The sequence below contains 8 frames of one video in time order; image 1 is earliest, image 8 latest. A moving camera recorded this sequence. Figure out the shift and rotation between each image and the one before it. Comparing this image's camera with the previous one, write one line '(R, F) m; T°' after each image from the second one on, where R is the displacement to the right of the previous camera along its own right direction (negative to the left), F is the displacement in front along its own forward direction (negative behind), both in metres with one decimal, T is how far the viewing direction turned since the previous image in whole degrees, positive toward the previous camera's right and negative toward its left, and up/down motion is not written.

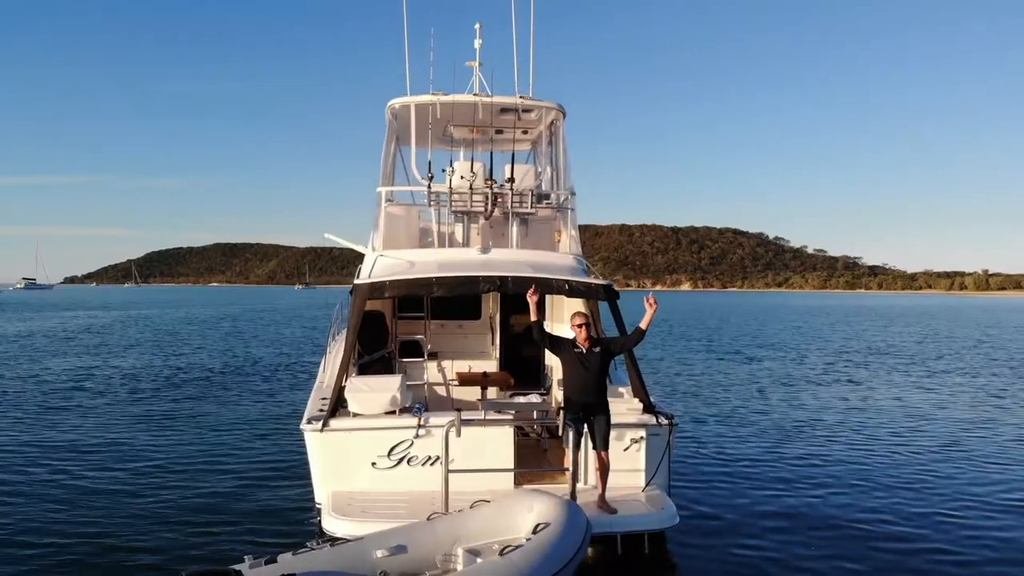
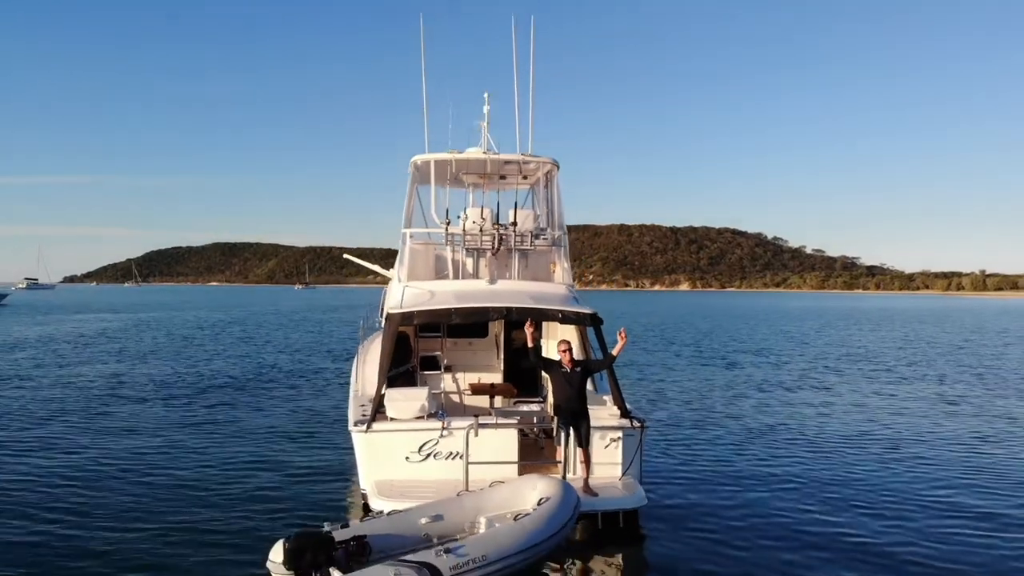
(0.0, -1.6) m; 0°
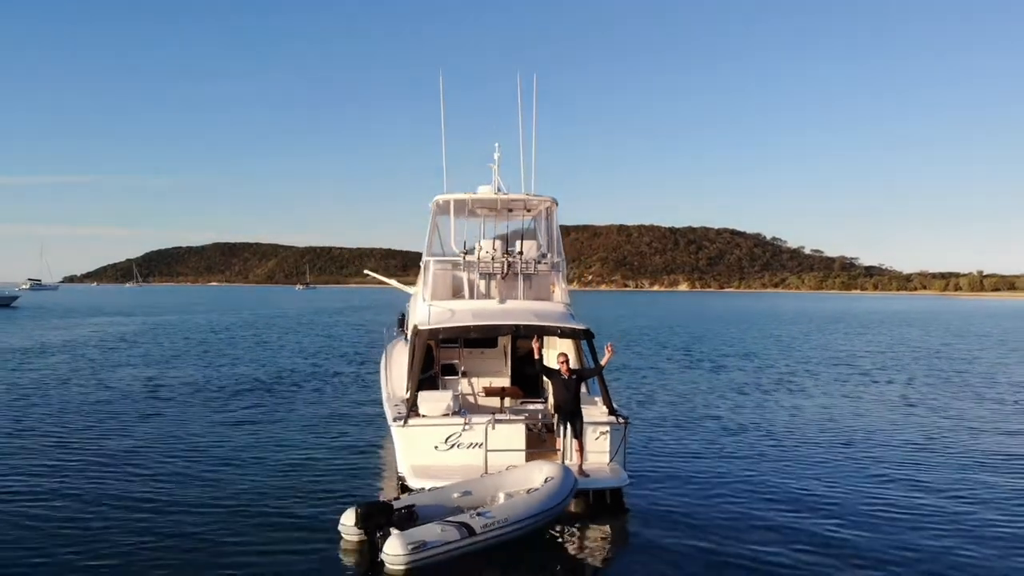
(-0.1, -1.8) m; 0°
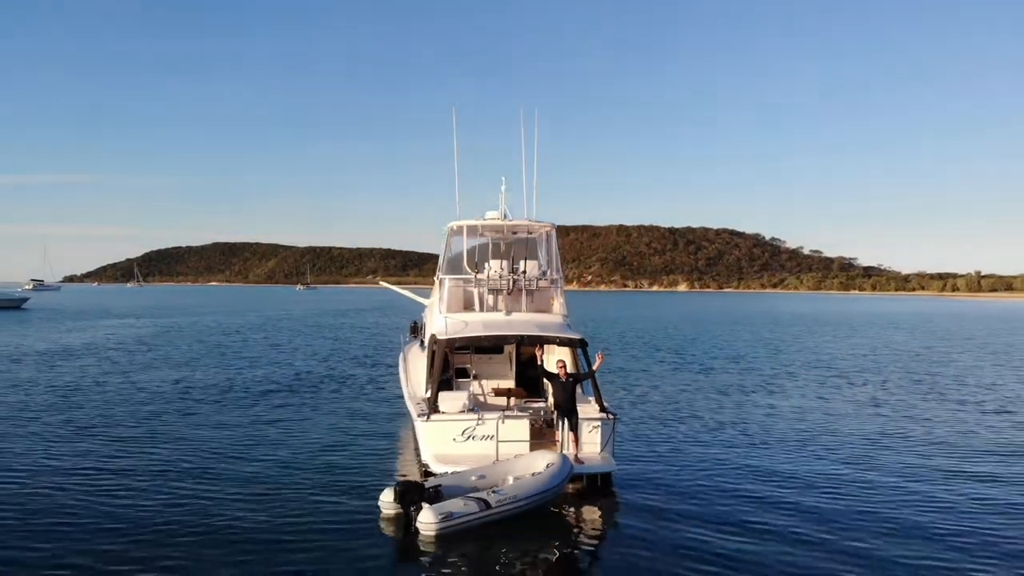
(-0.1, -1.7) m; 0°
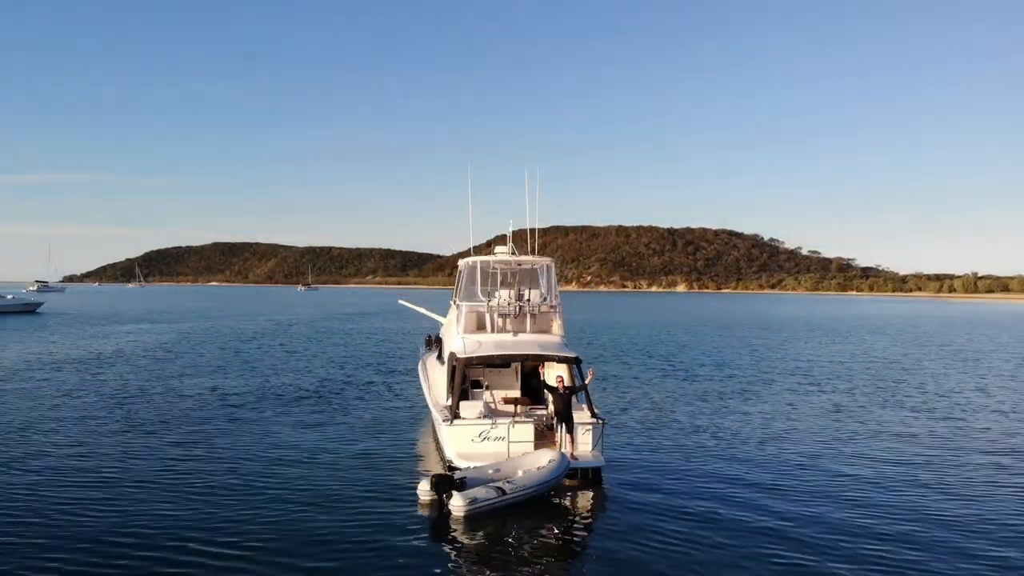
(-0.1, -2.4) m; 0°
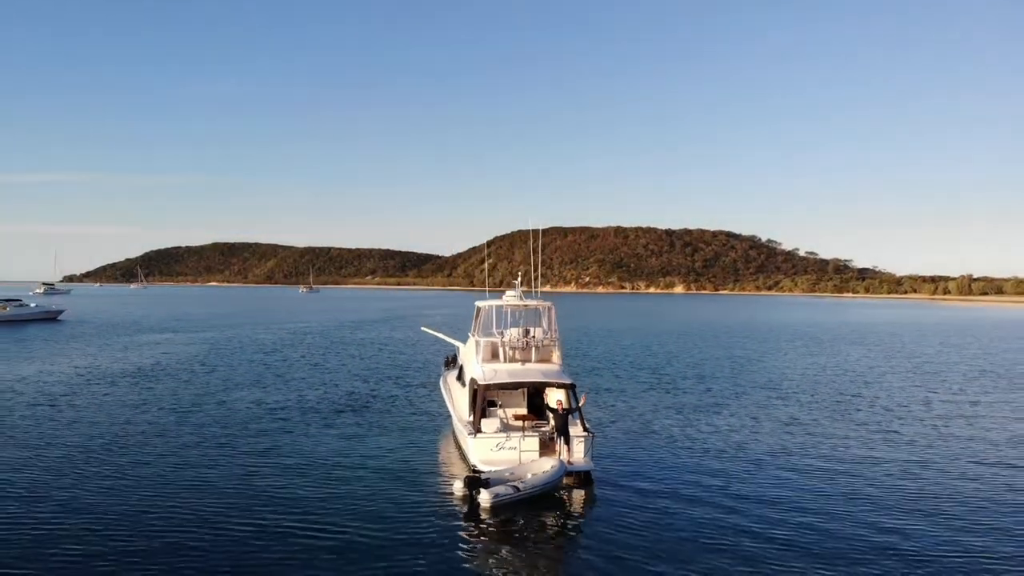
(-0.3, -3.8) m; 0°
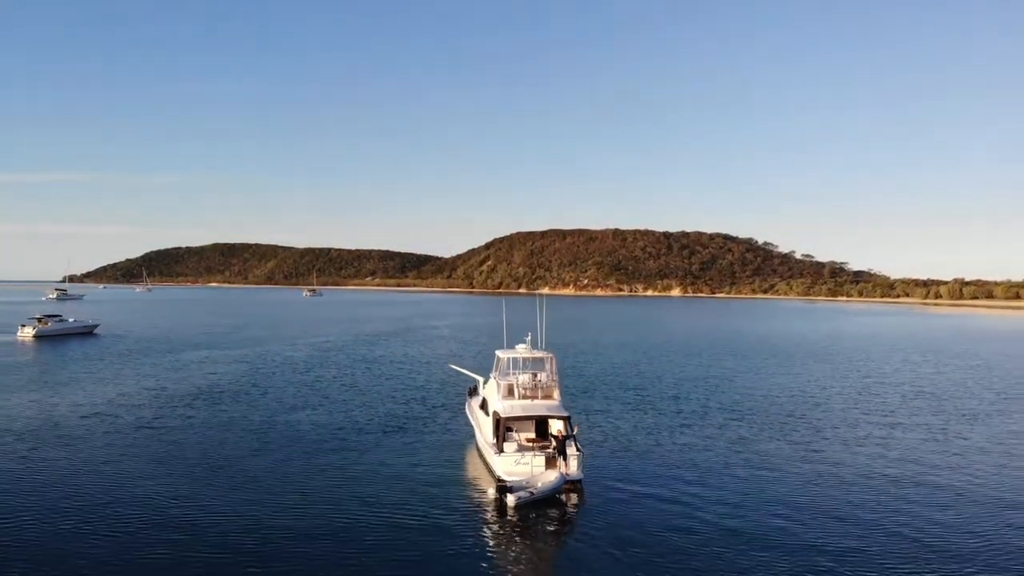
(-0.5, -6.9) m; 0°
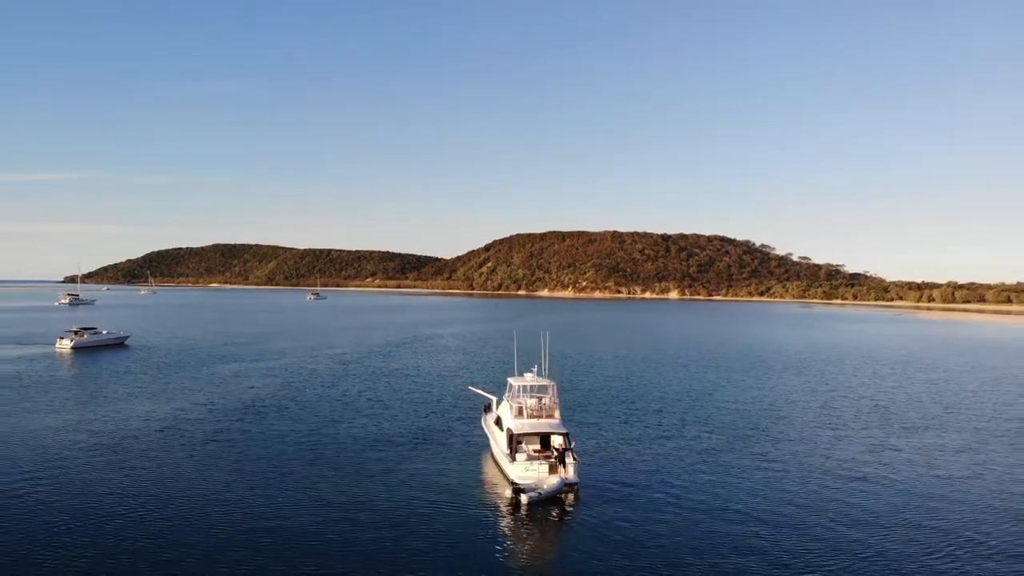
(-0.5, -6.6) m; 0°
